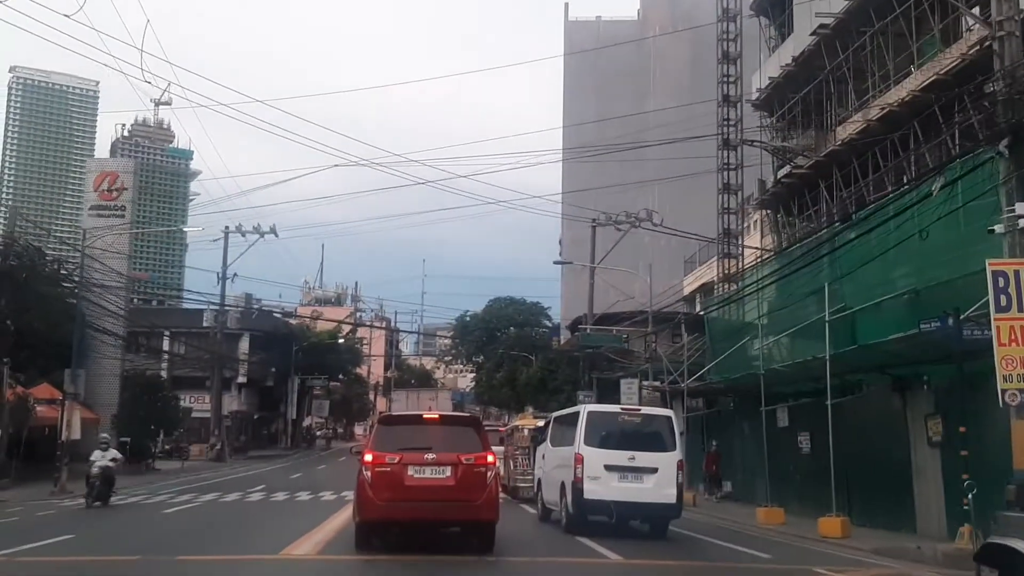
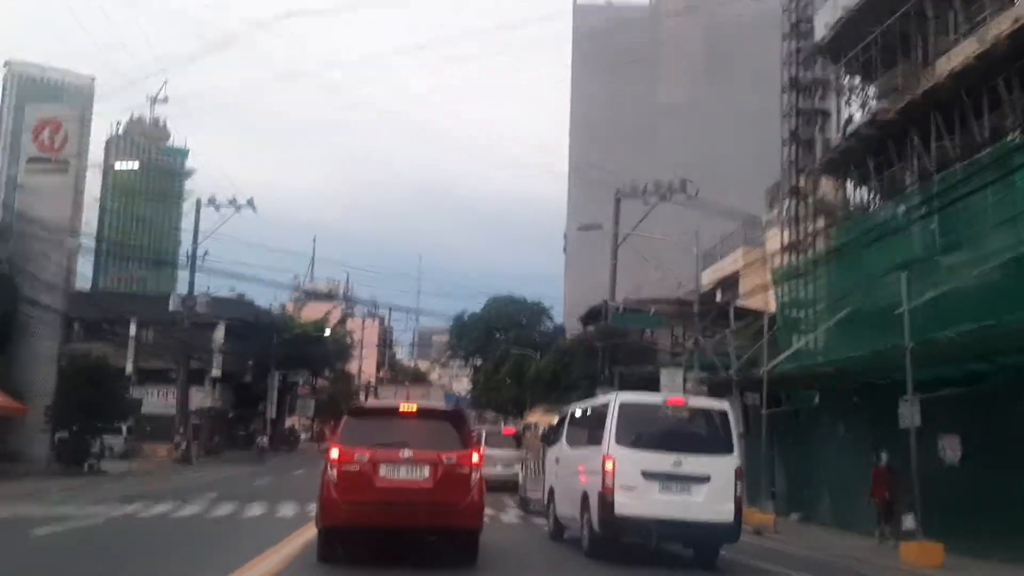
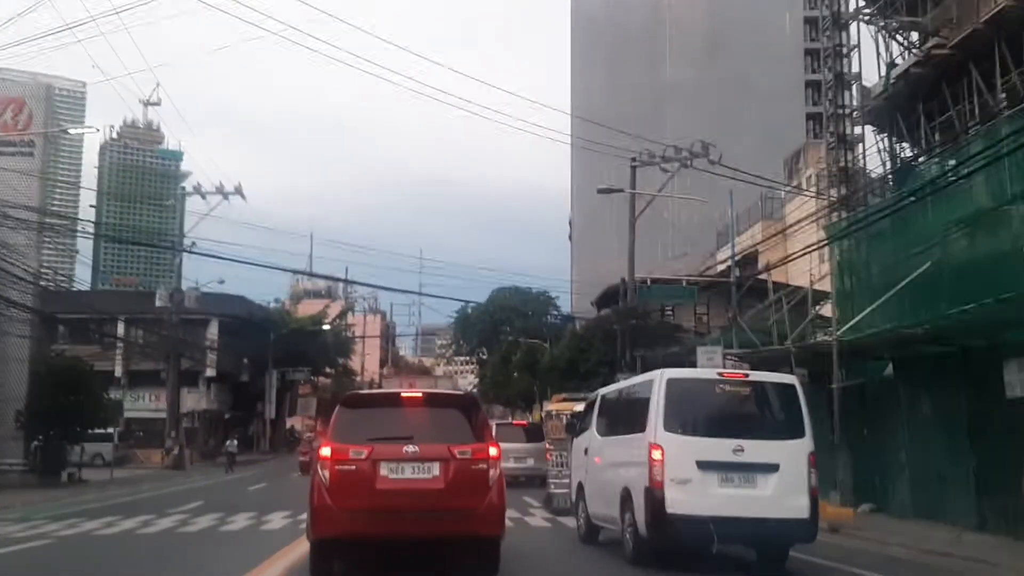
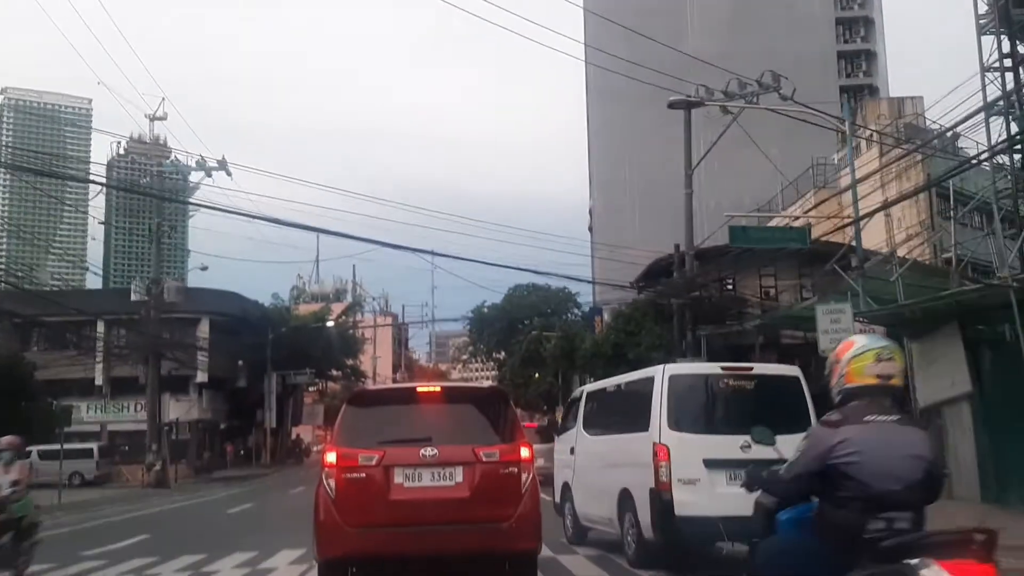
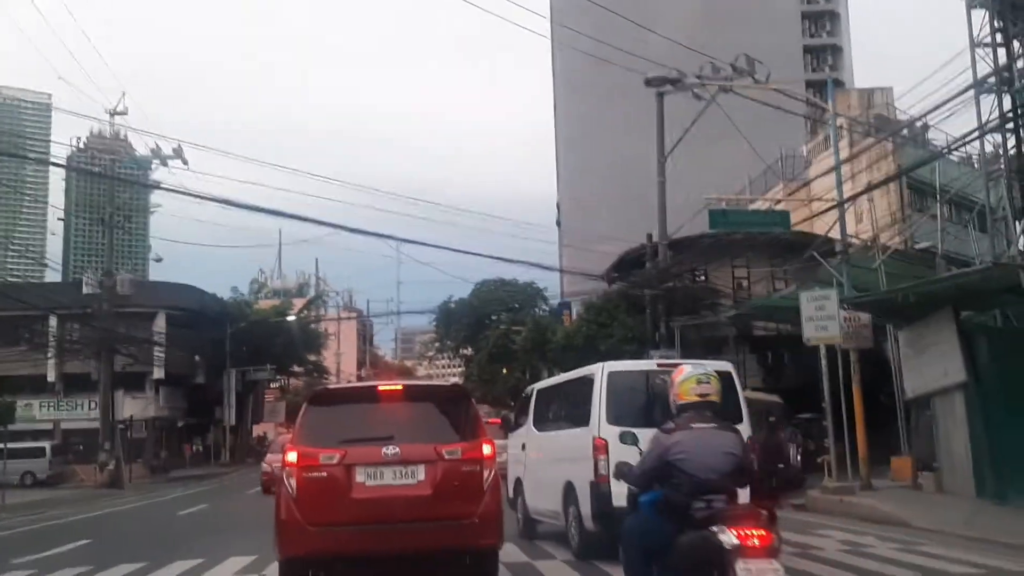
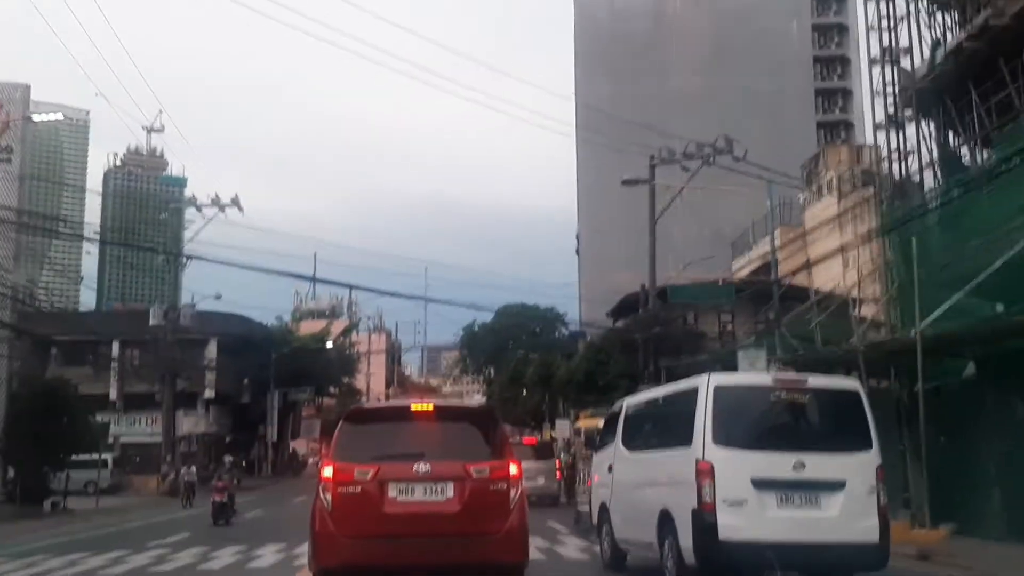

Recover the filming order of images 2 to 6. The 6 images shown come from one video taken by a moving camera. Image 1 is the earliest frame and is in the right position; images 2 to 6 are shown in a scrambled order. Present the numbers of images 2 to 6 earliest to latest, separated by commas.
2, 3, 6, 4, 5
